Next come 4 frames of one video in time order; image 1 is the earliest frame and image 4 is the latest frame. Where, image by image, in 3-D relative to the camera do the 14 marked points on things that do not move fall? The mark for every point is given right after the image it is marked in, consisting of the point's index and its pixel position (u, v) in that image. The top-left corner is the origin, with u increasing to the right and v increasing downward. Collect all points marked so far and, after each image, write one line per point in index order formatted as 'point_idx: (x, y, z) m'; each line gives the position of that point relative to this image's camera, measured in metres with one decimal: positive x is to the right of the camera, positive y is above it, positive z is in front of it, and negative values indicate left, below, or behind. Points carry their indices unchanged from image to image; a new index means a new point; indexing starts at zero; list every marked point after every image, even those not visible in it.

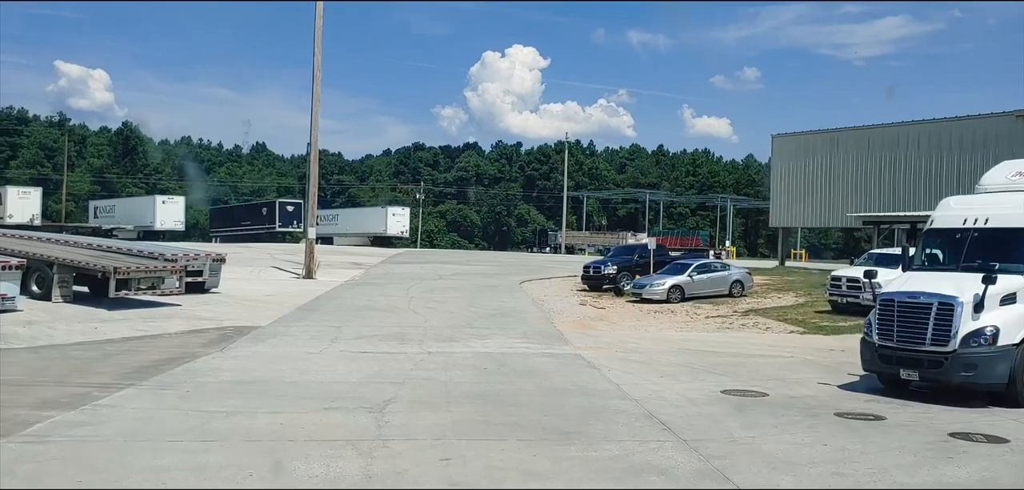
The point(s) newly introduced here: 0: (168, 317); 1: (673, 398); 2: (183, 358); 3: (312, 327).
0: (-8.2, -1.7, +20.0) m
1: (+2.2, -2.1, +11.4) m
2: (-5.8, -2.0, +14.7) m
3: (-4.5, -1.8, +18.8) m
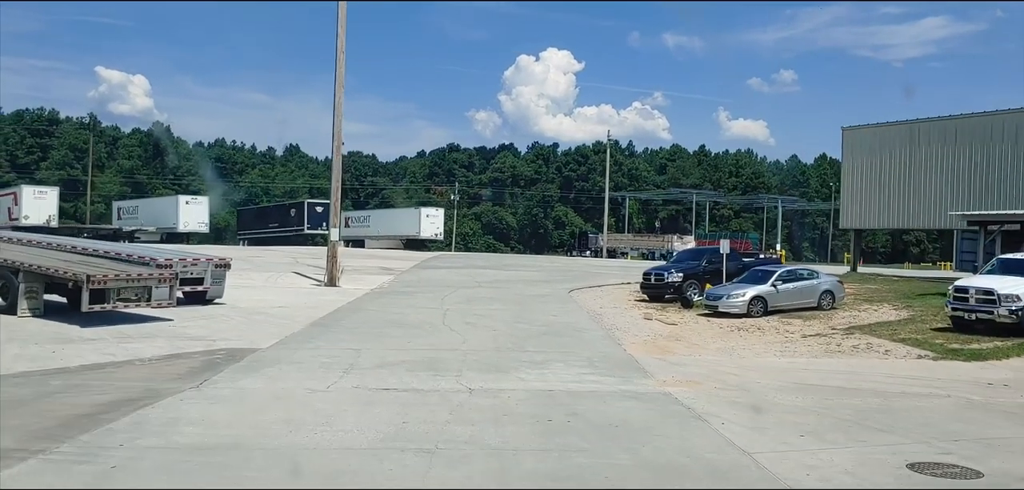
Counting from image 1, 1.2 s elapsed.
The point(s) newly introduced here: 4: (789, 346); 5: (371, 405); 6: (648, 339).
0: (-7.0, -1.8, +16.4) m
1: (+3.0, -2.1, +7.3) m
2: (-4.9, -2.0, +11.0) m
3: (-3.4, -1.9, +15.1) m
4: (+6.0, -2.2, +18.1) m
5: (-1.8, -2.0, +10.7) m
6: (+3.0, -2.0, +18.2) m
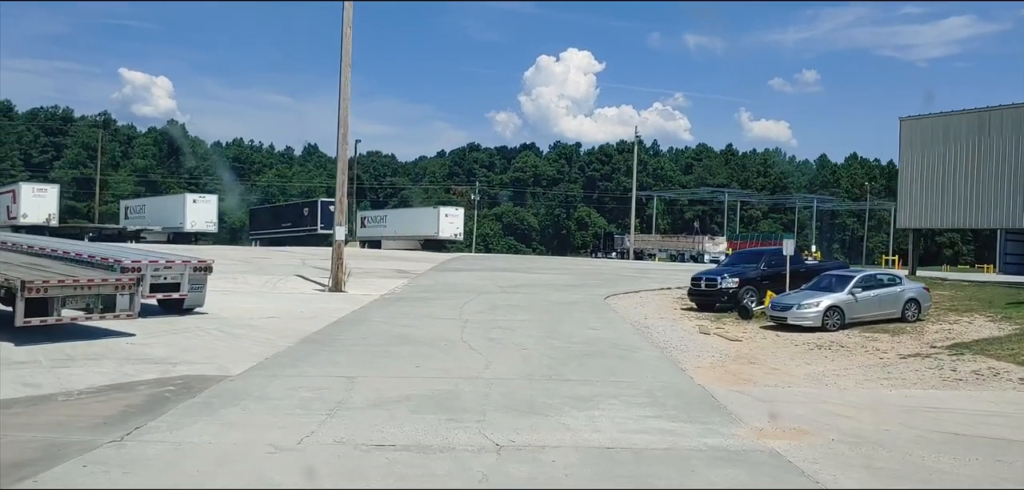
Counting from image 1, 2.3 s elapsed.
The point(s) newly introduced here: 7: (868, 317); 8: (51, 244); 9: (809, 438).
0: (-6.5, -1.7, +13.1) m
1: (+3.3, -2.1, +3.9) m
2: (-4.4, -2.0, +7.7) m
3: (-2.9, -1.9, +11.7) m
4: (+6.6, -2.2, +14.6) m
5: (-1.4, -2.0, +7.3) m
6: (+3.6, -2.0, +14.7) m
7: (+8.5, -1.7, +20.0) m
8: (-10.3, 0.0, +18.7) m
9: (+3.4, -2.2, +9.5) m
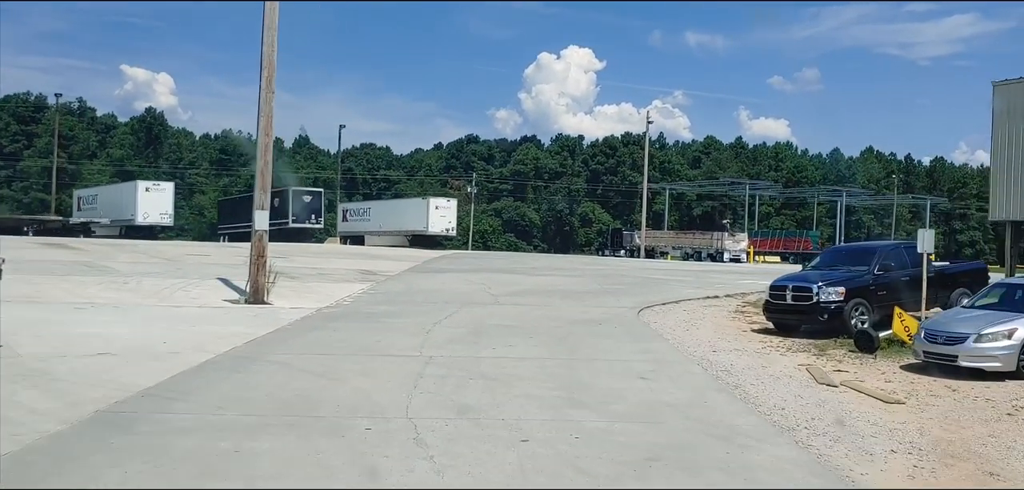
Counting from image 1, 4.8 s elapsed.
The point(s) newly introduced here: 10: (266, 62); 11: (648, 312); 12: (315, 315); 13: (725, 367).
0: (-6.6, -1.6, +5.5) m
1: (+3.2, -2.0, -3.7) m
2: (-4.5, -1.9, +0.1) m
3: (-3.0, -1.8, +4.2) m
4: (+6.5, -2.1, +7.0) m
5: (-1.5, -1.9, -0.2) m
6: (+3.4, -1.9, +7.2) m
7: (+8.4, -1.6, +12.4) m
8: (-10.4, +0.2, +11.1) m
9: (+3.2, -2.1, +1.9) m
10: (-5.4, +4.1, +18.9) m
11: (+3.0, -1.5, +18.6) m
12: (-4.0, -1.4, +17.1) m
13: (+3.0, -1.7, +12.0) m
